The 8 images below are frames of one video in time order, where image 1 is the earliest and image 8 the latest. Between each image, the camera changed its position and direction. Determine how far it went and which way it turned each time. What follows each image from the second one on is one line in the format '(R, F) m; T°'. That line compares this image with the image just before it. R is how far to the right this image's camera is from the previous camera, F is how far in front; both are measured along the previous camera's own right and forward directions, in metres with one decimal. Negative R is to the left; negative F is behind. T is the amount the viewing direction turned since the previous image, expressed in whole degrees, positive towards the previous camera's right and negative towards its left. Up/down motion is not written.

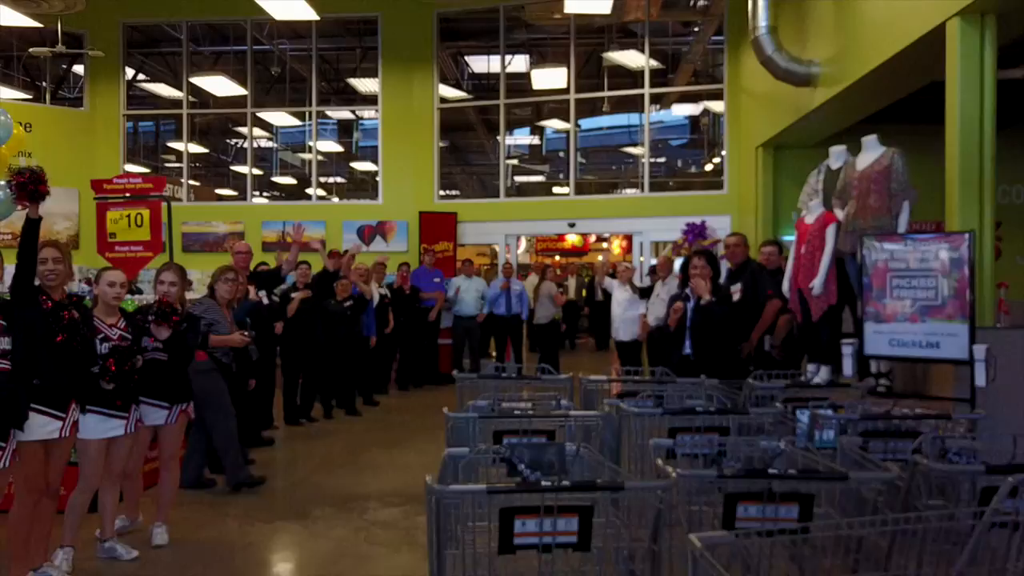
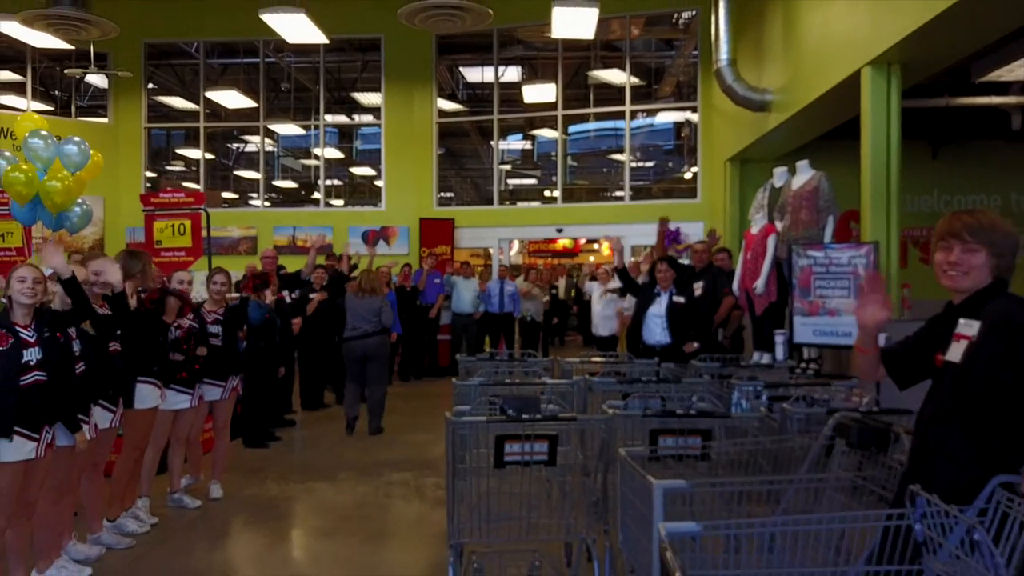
(0.0, -1.1) m; 0°
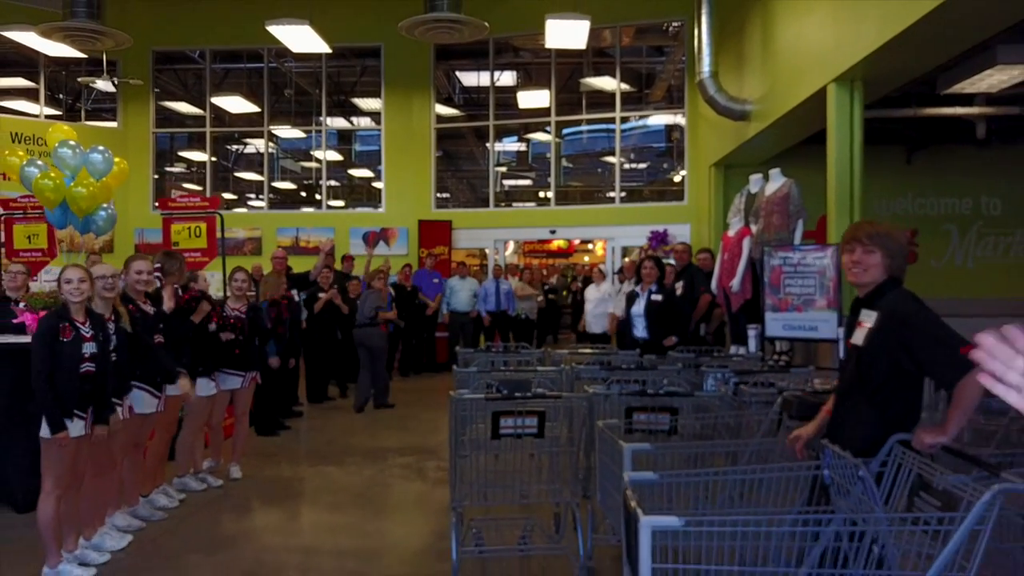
(0.0, -0.5) m; 0°
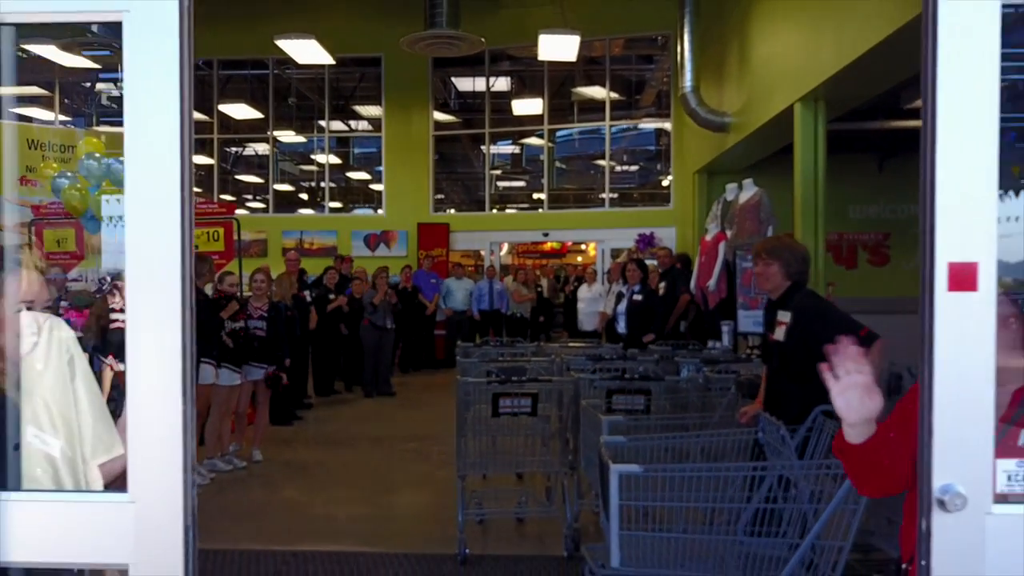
(0.0, -0.7) m; 0°
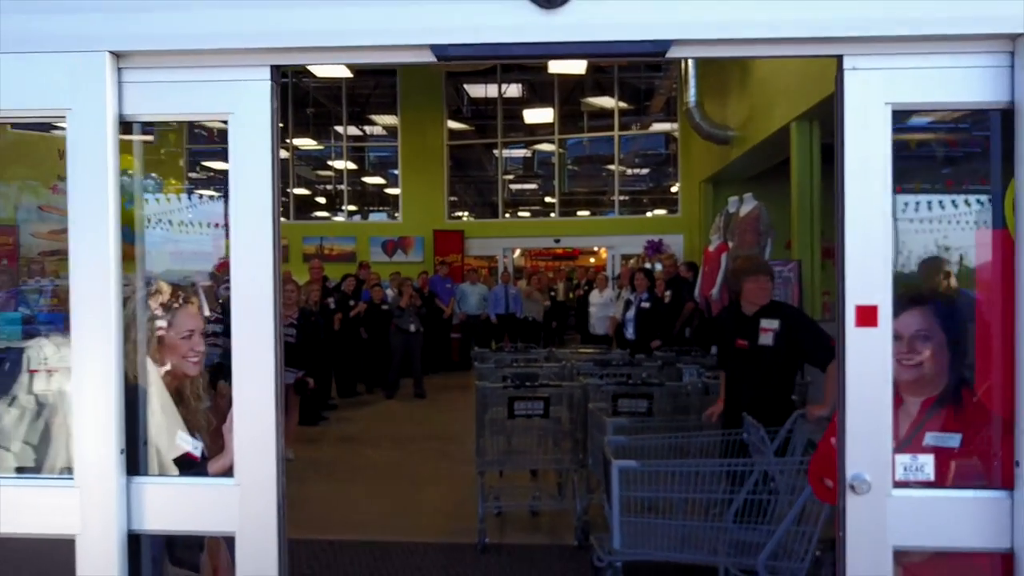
(0.0, -0.5) m; -1°
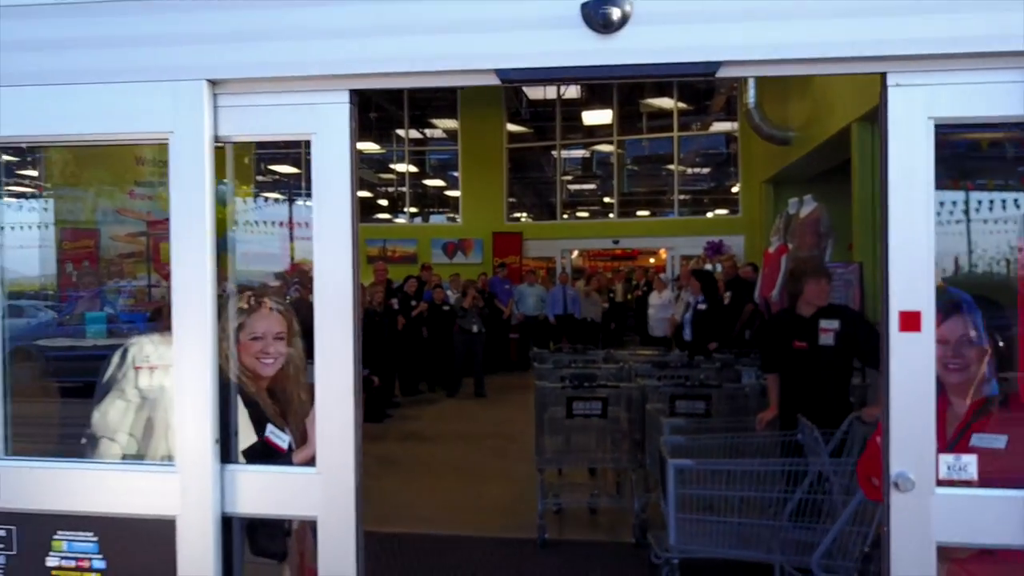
(0.0, -0.1) m; -4°
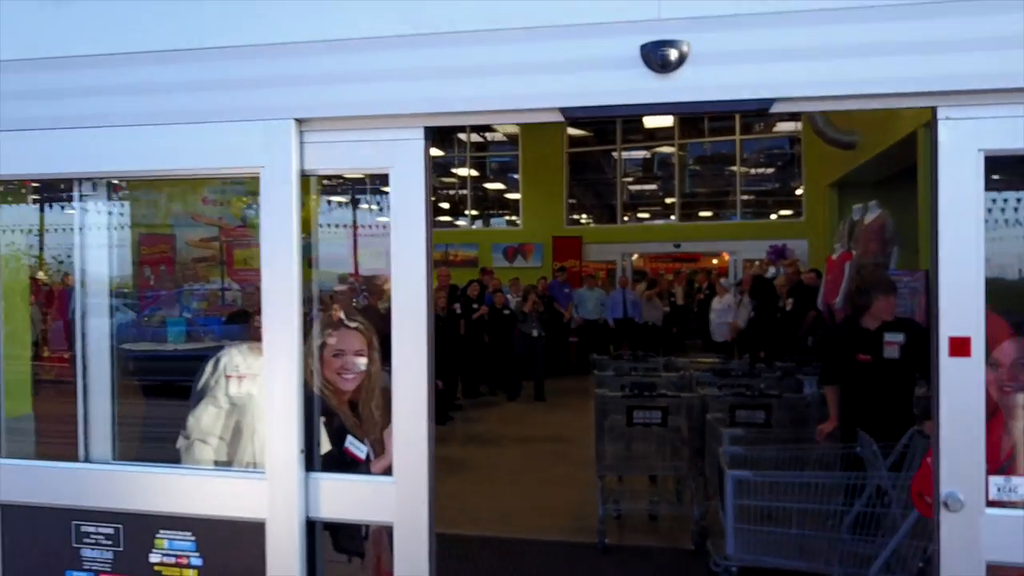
(0.0, -0.1) m; -4°
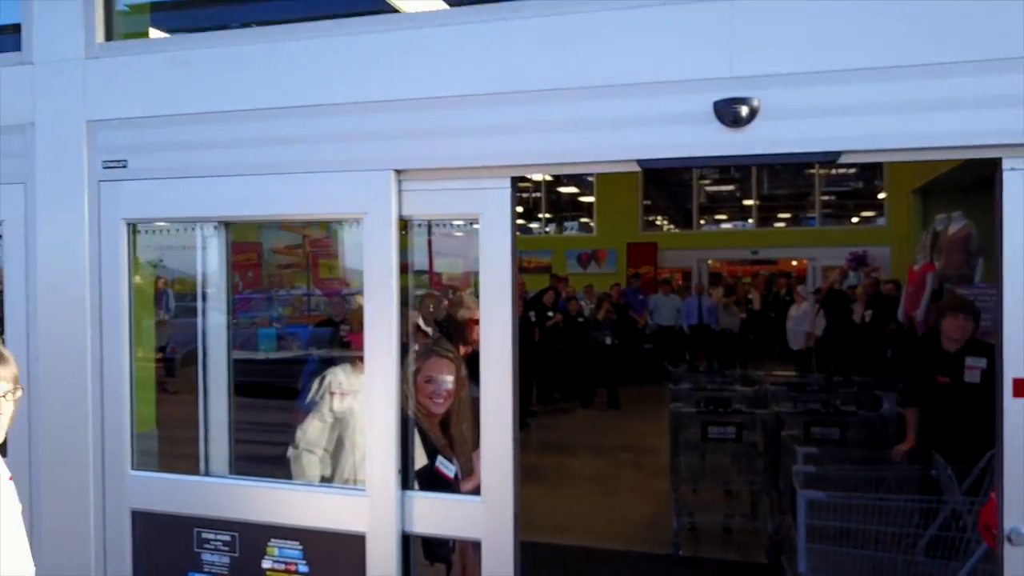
(0.0, -0.2) m; -5°
